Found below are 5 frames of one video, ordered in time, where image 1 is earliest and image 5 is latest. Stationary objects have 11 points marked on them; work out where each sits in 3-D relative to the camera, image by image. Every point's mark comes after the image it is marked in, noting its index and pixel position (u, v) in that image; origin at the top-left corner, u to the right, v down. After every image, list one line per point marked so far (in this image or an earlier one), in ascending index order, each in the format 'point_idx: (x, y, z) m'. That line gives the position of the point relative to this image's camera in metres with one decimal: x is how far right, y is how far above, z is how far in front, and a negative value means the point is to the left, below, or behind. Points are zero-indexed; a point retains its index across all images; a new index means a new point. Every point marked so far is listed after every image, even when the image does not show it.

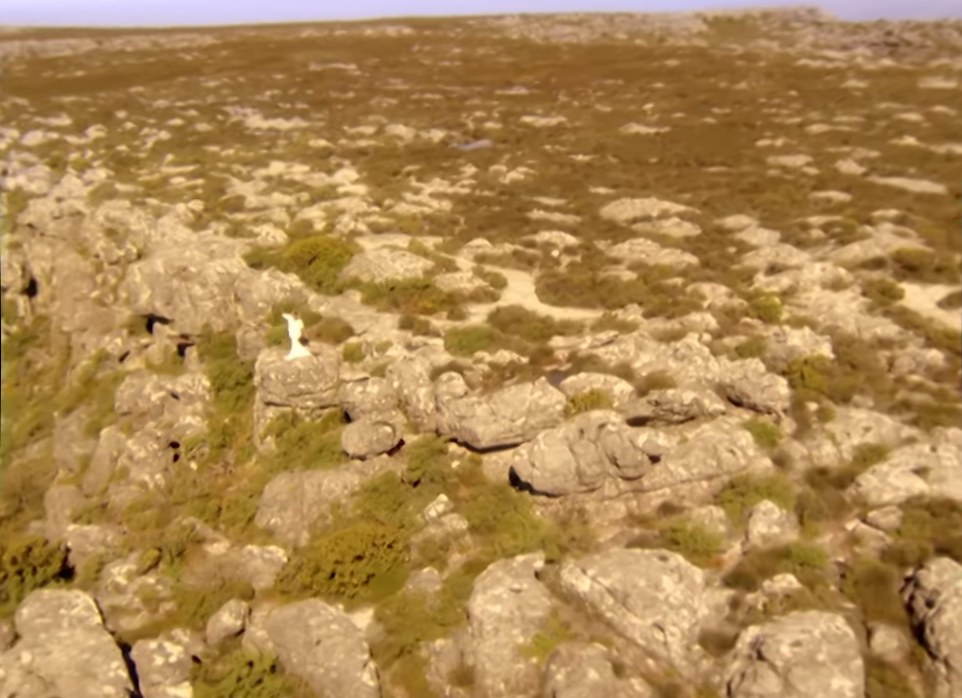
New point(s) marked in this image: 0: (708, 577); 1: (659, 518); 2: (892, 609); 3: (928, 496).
0: (+3.7, -3.7, +16.5) m
1: (+3.3, -3.1, +18.9) m
2: (+6.3, -4.0, +15.7) m
3: (+7.9, -2.6, +18.0) m
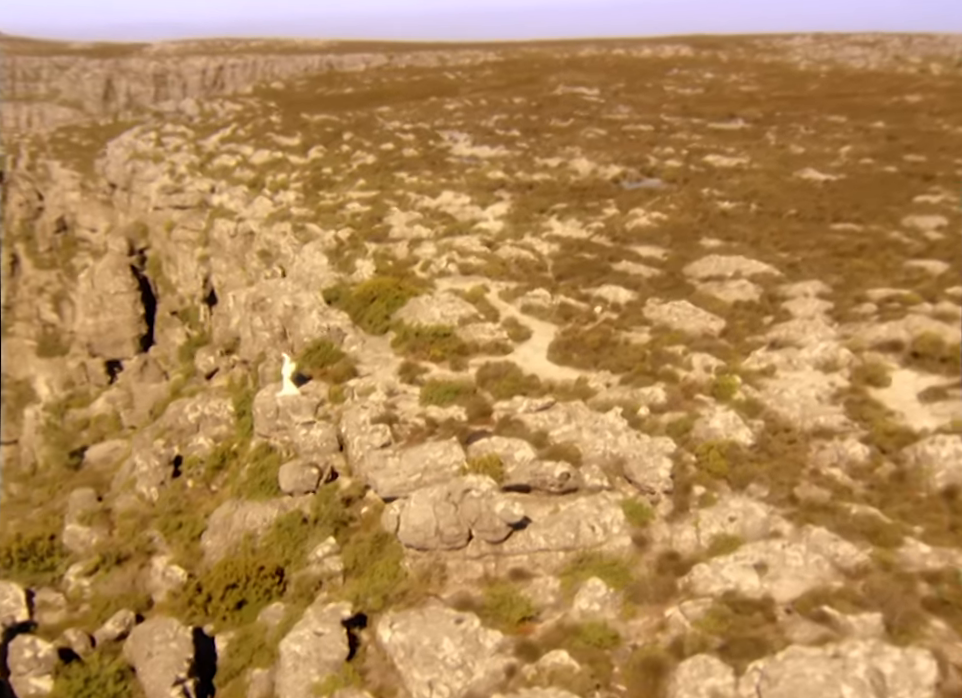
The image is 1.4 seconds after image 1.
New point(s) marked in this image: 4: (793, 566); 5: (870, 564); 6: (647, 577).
0: (+0.4, -5.1, +17.6) m
1: (+0.5, -4.6, +20.1) m
2: (+2.8, -5.6, +16.3) m
3: (+4.8, -4.4, +18.3) m
4: (+5.8, -4.0, +18.9) m
5: (+7.2, -4.0, +18.9) m
6: (+3.2, -4.3, +19.3) m
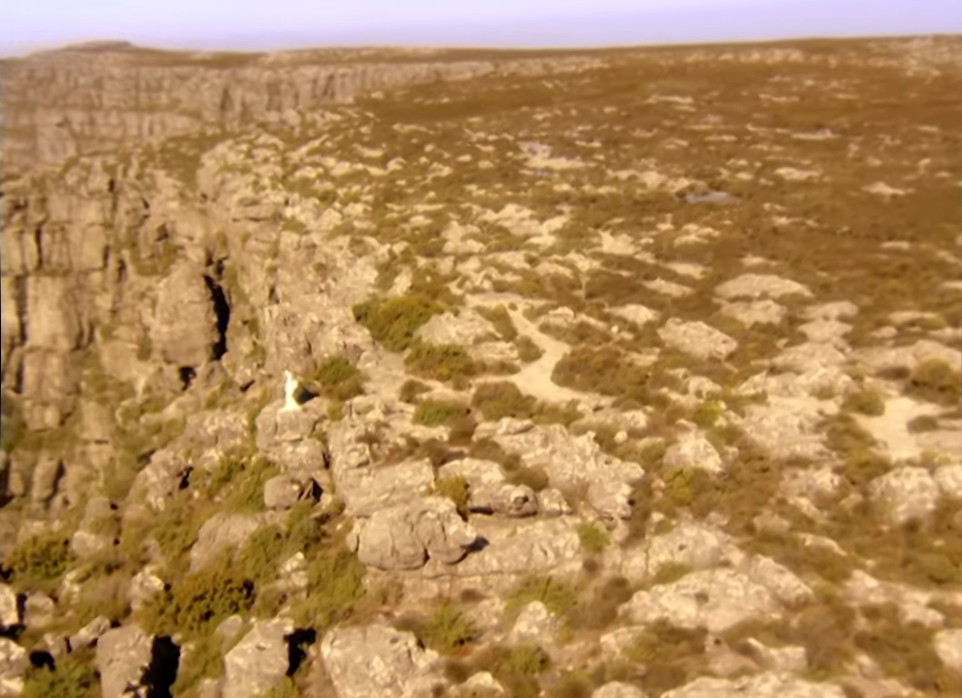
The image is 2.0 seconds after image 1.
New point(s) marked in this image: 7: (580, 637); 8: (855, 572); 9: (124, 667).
0: (-0.8, -5.6, +18.1) m
1: (-0.5, -5.1, +20.6) m
2: (+1.5, -6.1, +16.7) m
3: (+3.7, -5.0, +18.5) m
4: (+4.7, -4.6, +19.0) m
5: (+6.1, -4.6, +18.9) m
6: (+2.1, -4.9, +19.6) m
7: (+1.8, -5.4, +18.8) m
8: (+7.2, -4.3, +19.6) m
9: (-6.9, -6.1, +19.7) m
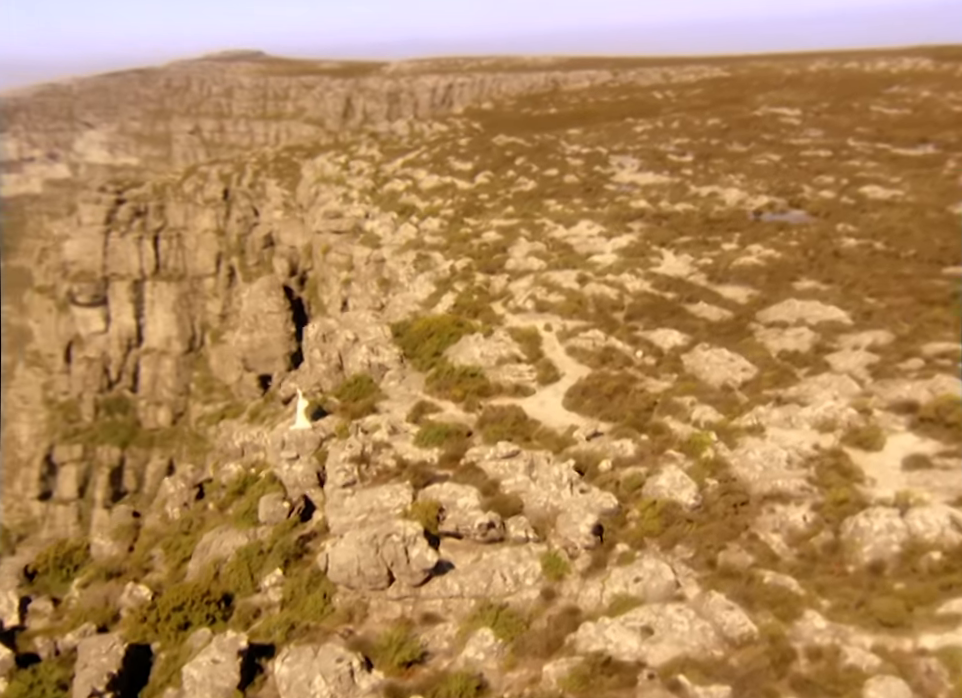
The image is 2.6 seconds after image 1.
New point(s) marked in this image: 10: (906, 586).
0: (-1.9, -6.2, +18.7) m
1: (-1.3, -5.7, +21.1) m
2: (+0.2, -6.7, +17.0) m
3: (+2.6, -5.6, +18.6) m
4: (+3.7, -5.3, +19.1) m
5: (+5.1, -5.3, +18.9) m
6: (+1.1, -5.5, +19.9) m
7: (+0.8, -6.0, +19.2) m
8: (+6.3, -5.1, +19.5) m
9: (-7.8, -6.5, +20.7) m
10: (+8.3, -4.6, +19.9) m
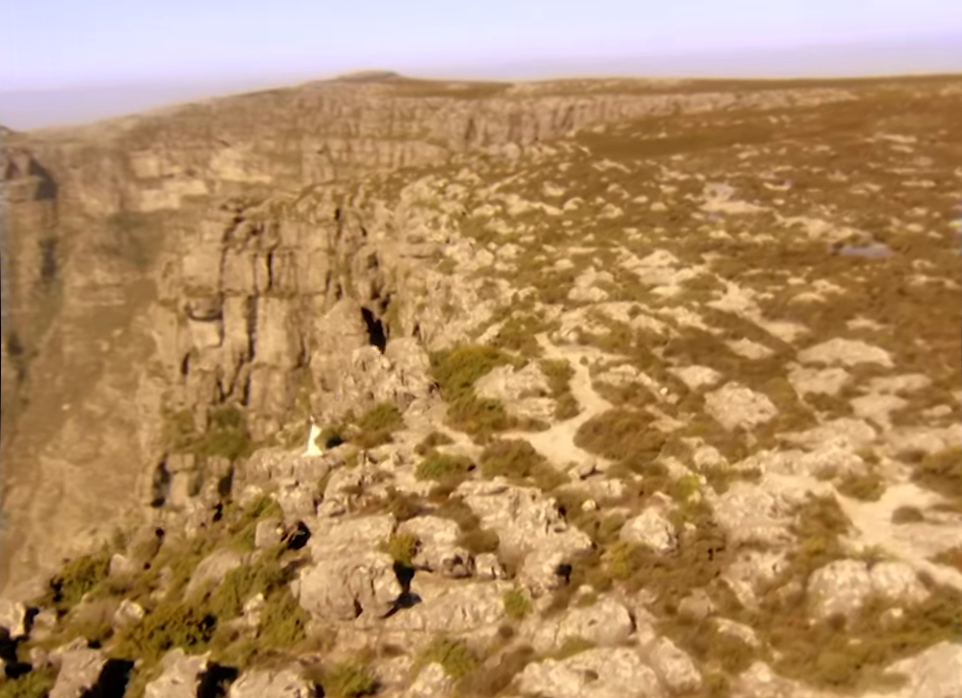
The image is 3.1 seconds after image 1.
0: (-3.0, -6.9, +19.3) m
1: (-2.2, -6.5, +21.7) m
2: (-1.0, -7.5, +17.4) m
3: (+1.5, -6.5, +18.9) m
4: (+2.7, -6.2, +19.2) m
5: (+4.0, -6.2, +18.9) m
6: (+0.2, -6.4, +20.2) m
7: (-0.3, -6.8, +19.5) m
8: (+5.2, -6.0, +19.4) m
9: (-8.7, -7.1, +21.8) m
10: (+7.3, -5.7, +19.6) m
